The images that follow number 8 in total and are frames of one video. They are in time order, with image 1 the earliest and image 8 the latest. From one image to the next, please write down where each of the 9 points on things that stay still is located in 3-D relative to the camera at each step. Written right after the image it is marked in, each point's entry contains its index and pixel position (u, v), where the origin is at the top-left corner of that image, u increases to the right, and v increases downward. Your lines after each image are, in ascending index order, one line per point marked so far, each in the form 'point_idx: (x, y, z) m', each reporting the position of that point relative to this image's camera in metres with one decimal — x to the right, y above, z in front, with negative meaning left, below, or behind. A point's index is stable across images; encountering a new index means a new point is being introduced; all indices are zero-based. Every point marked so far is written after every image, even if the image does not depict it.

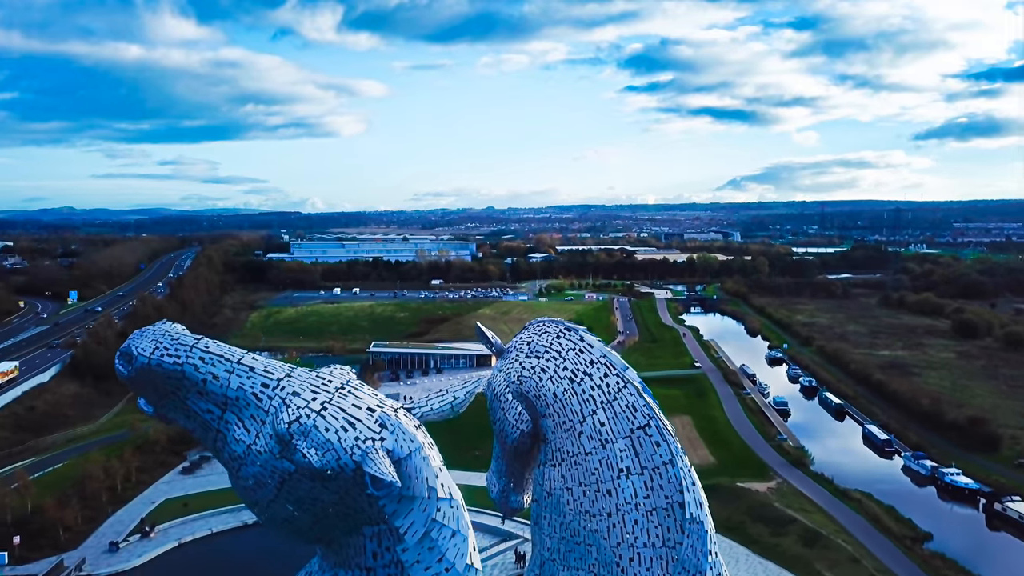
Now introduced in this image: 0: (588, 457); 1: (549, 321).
0: (+1.9, -4.3, +20.8) m
1: (+1.0, -1.0, +22.5) m
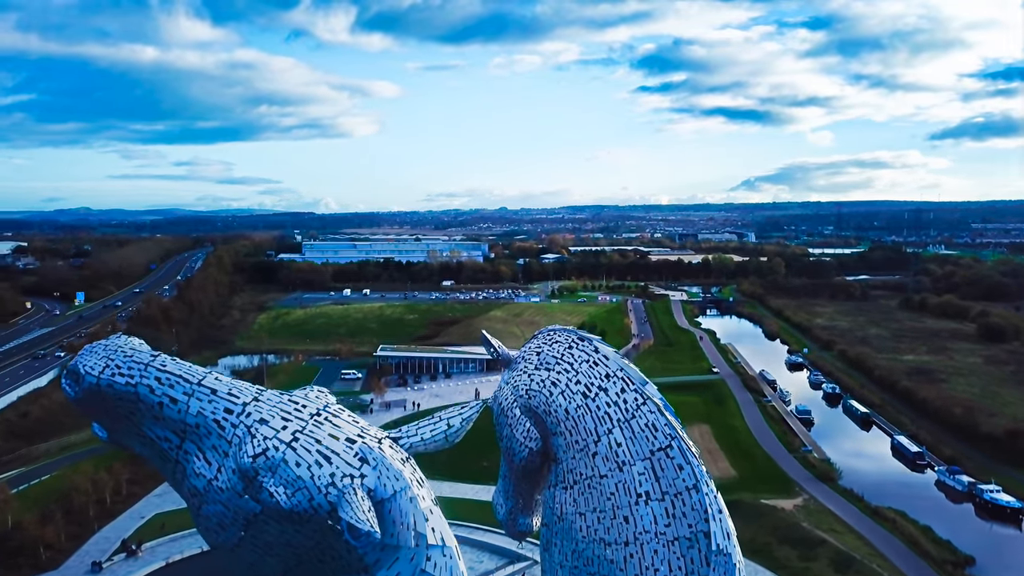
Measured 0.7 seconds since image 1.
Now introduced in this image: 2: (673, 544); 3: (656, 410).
0: (+2.1, -4.5, +18.9) m
1: (+1.2, -1.1, +20.6) m
2: (+3.5, -5.7, +18.0) m
3: (+3.2, -2.8, +18.4) m
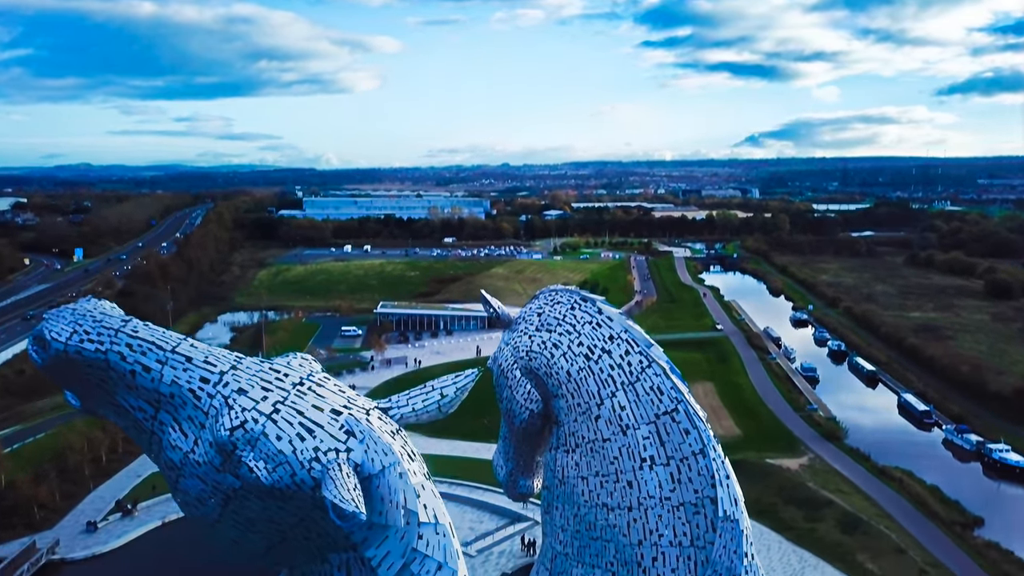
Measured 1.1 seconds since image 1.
0: (+2.1, -3.5, +18.3) m
1: (+1.2, 0.0, +19.8) m
2: (+3.5, -4.7, +17.5) m
3: (+3.2, -1.8, +17.7) m
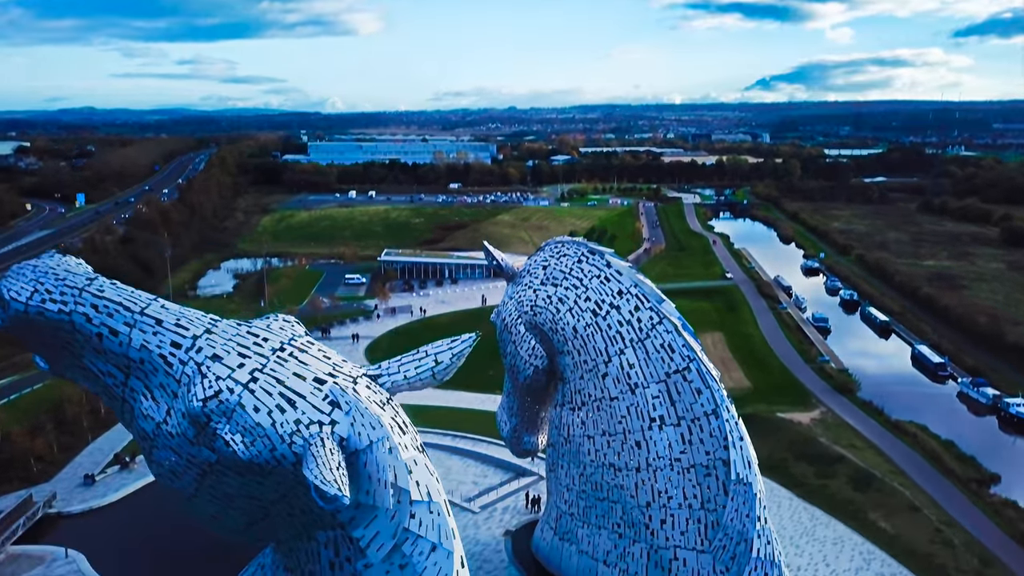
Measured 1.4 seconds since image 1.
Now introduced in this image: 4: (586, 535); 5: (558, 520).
0: (+2.2, -2.4, +17.5) m
1: (+1.3, +1.1, +18.8) m
2: (+3.6, -3.7, +16.8) m
3: (+3.3, -0.8, +16.8) m
4: (+1.7, -5.7, +18.7) m
5: (+1.1, -5.5, +19.3) m
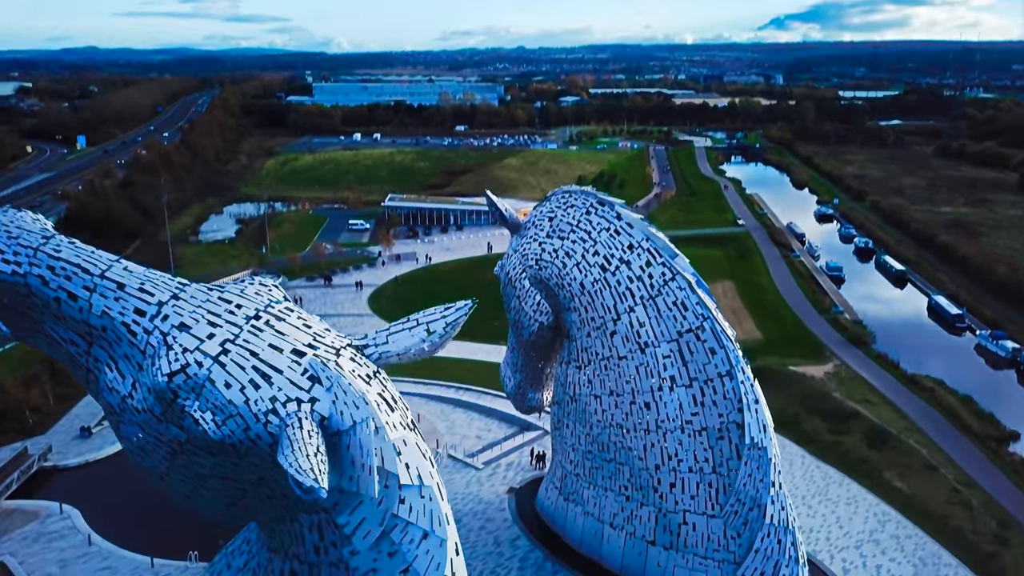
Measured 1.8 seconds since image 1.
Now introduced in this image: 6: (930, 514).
0: (+2.2, -1.5, +16.7) m
1: (+1.4, +2.1, +17.7) m
2: (+3.6, -2.8, +16.0) m
3: (+3.4, +0.1, +15.8) m
4: (+1.7, -4.6, +18.0) m
5: (+1.1, -4.4, +18.7) m
6: (+10.2, -5.5, +20.0) m
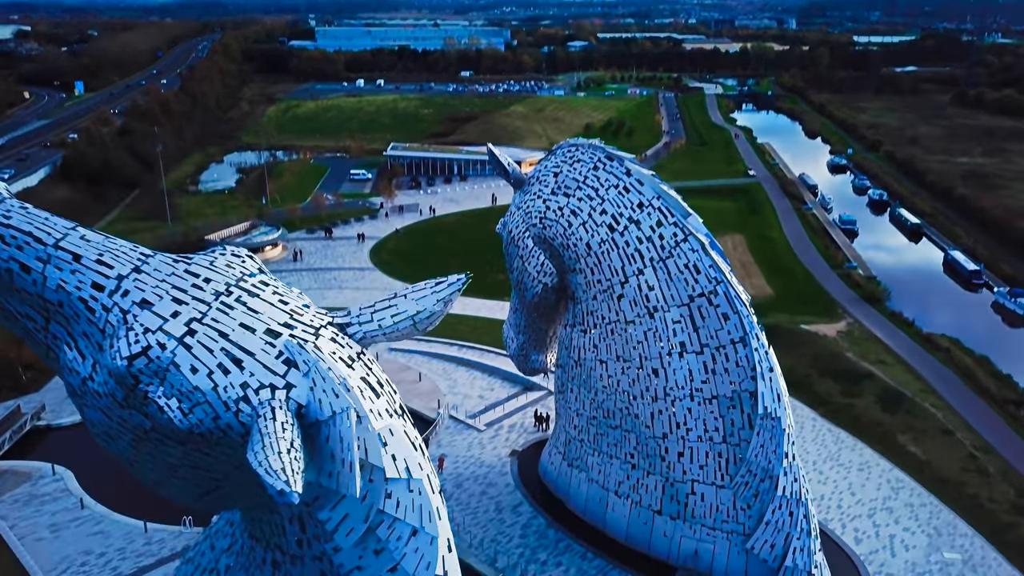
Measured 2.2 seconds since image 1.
0: (+2.3, -0.7, +15.9) m
1: (+1.5, +3.0, +16.7) m
2: (+3.7, -2.1, +15.3) m
3: (+3.4, +0.8, +15.0) m
4: (+1.8, -3.8, +17.4) m
5: (+1.2, -3.5, +18.1) m
6: (+10.2, -4.6, +19.4) m
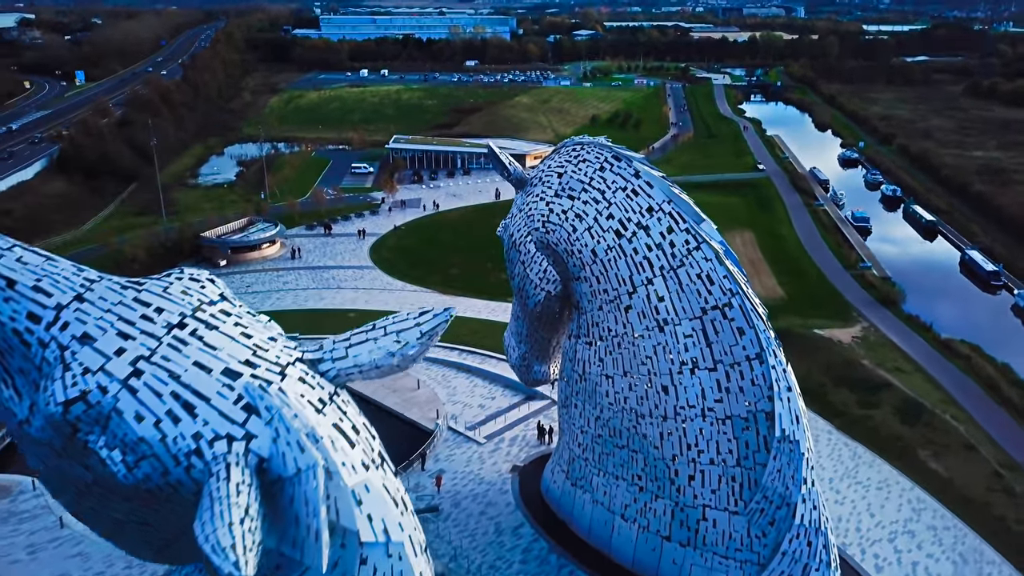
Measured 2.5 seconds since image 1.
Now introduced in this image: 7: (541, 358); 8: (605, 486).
0: (+2.3, -1.0, +14.9) m
1: (+1.5, +2.7, +15.7) m
2: (+3.7, -2.4, +14.3) m
3: (+3.4, +0.5, +13.9) m
4: (+1.8, -4.0, +16.5) m
5: (+1.2, -3.7, +17.2) m
6: (+10.3, -4.8, +18.4) m
7: (+0.7, -1.6, +18.7) m
8: (+1.9, -4.0, +16.4) m
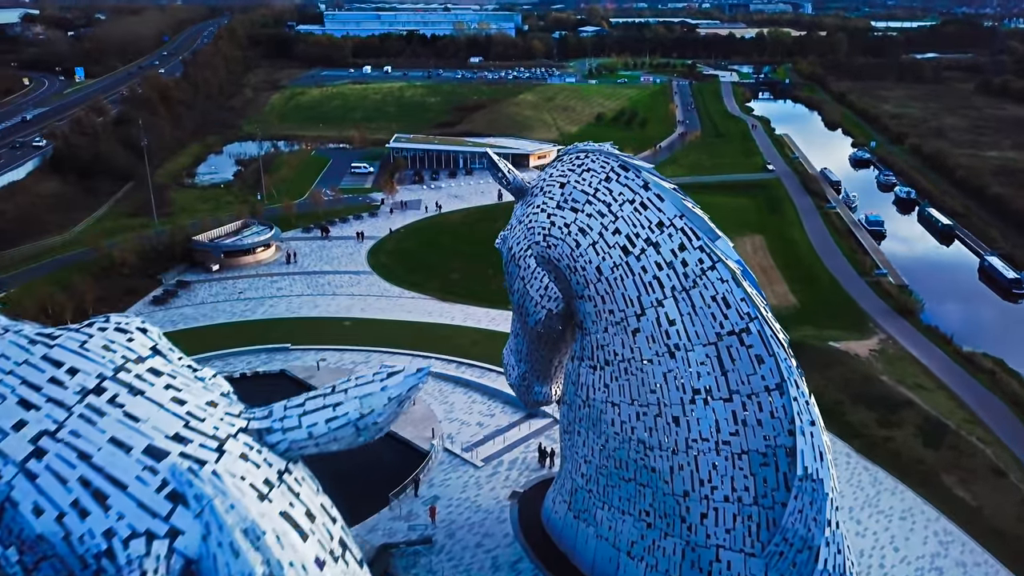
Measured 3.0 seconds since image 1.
0: (+2.2, -1.3, +13.7) m
1: (+1.5, +2.4, +14.5) m
2: (+3.6, -2.7, +13.1) m
3: (+3.4, +0.1, +12.7) m
4: (+1.7, -4.3, +15.3) m
5: (+1.2, -4.0, +16.0) m
6: (+10.2, -5.1, +17.2) m
7: (+0.7, -2.0, +17.5) m
8: (+1.8, -4.3, +15.2) m
